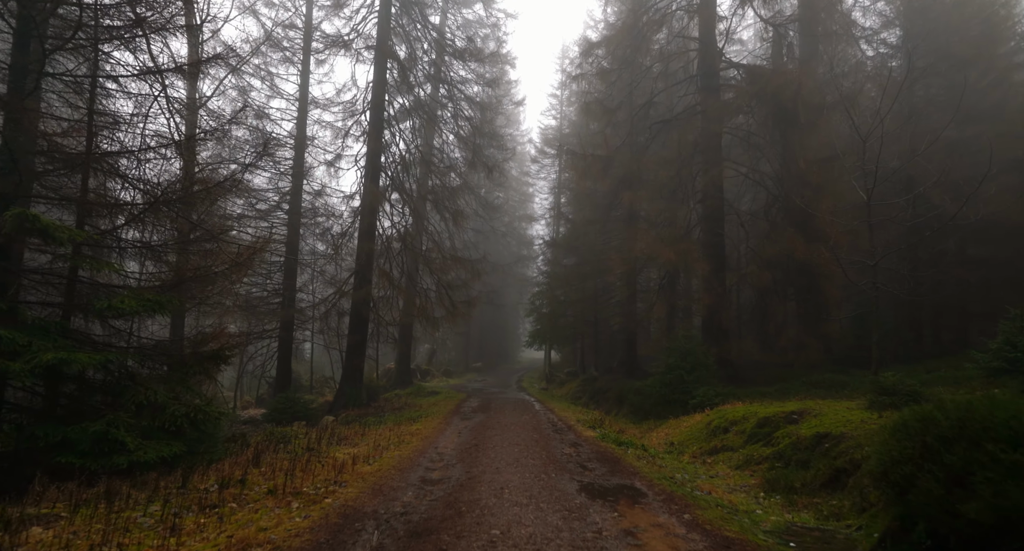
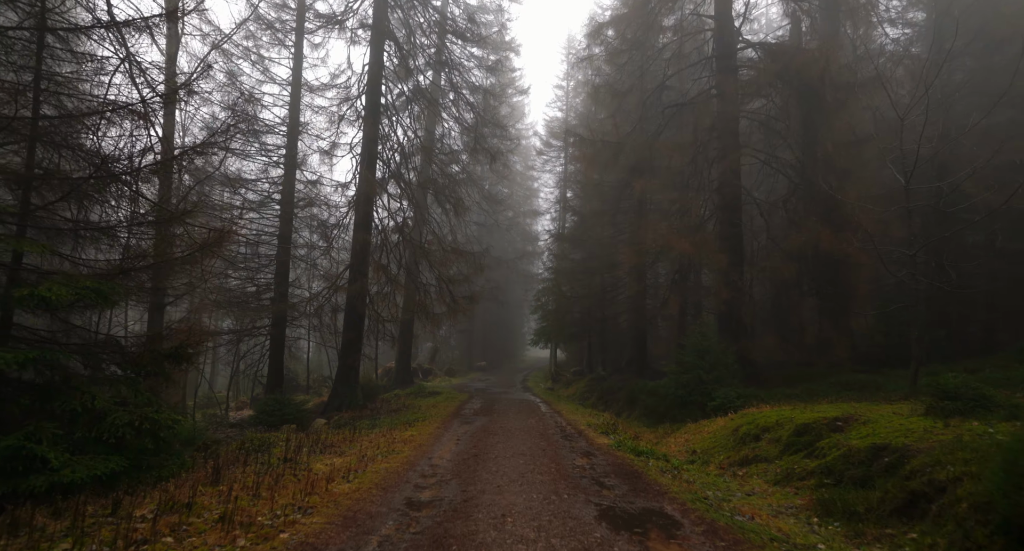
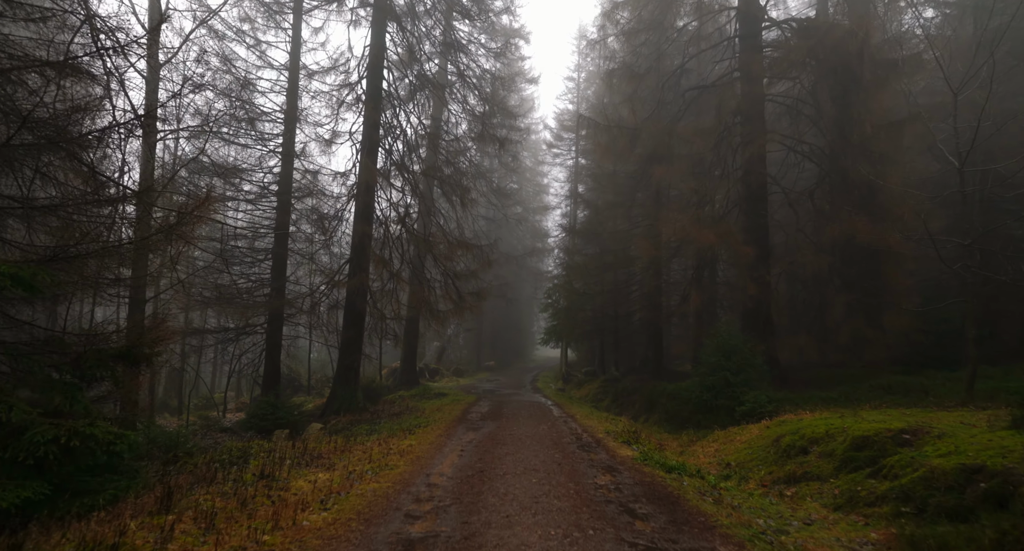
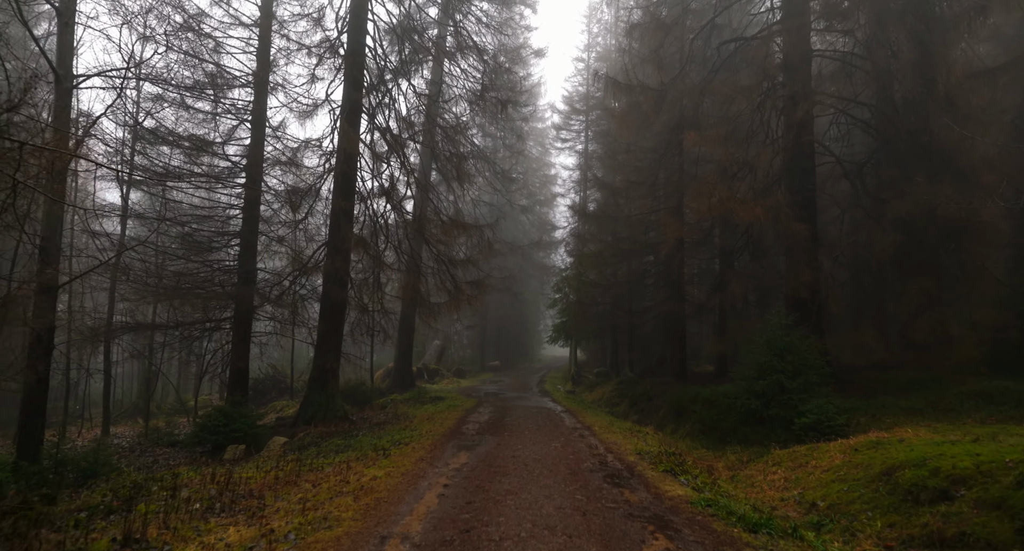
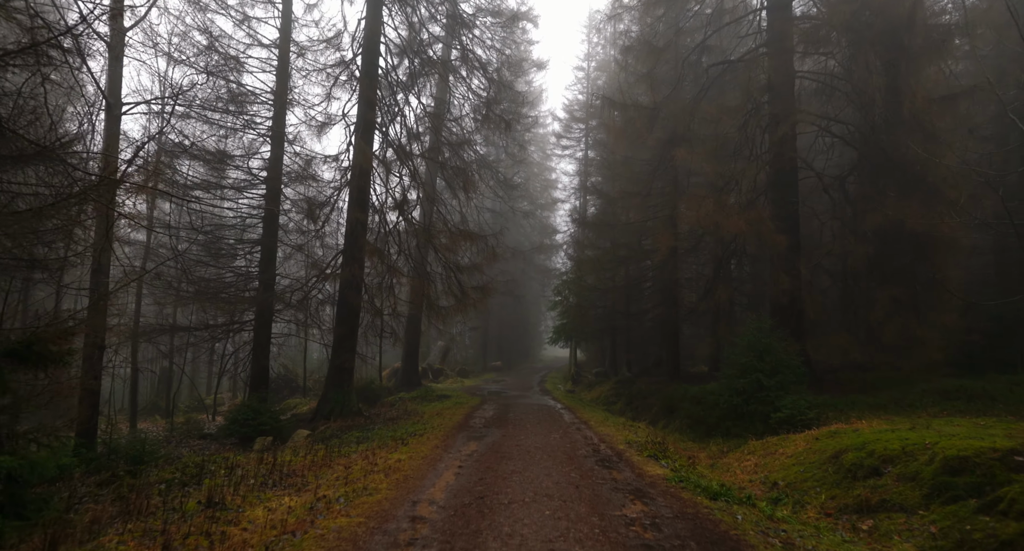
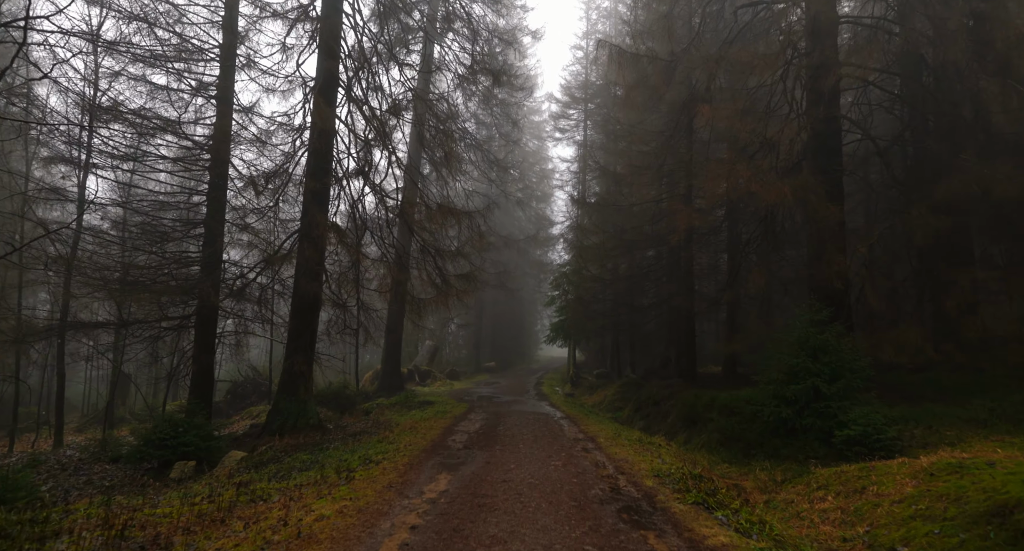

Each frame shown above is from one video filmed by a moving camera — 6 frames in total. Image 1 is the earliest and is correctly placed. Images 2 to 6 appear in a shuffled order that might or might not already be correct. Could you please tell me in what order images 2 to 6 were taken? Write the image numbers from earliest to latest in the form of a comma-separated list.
2, 3, 5, 4, 6
